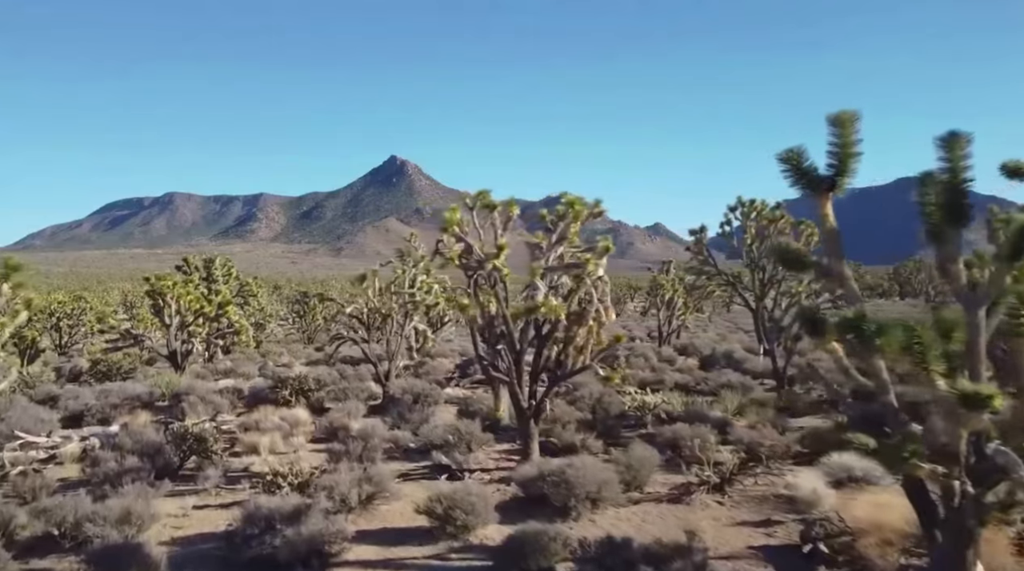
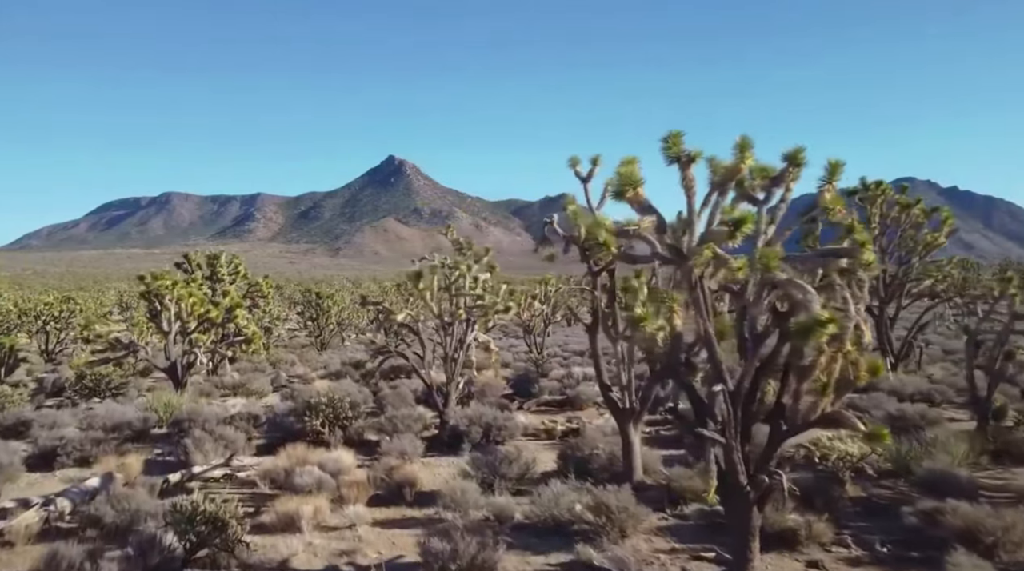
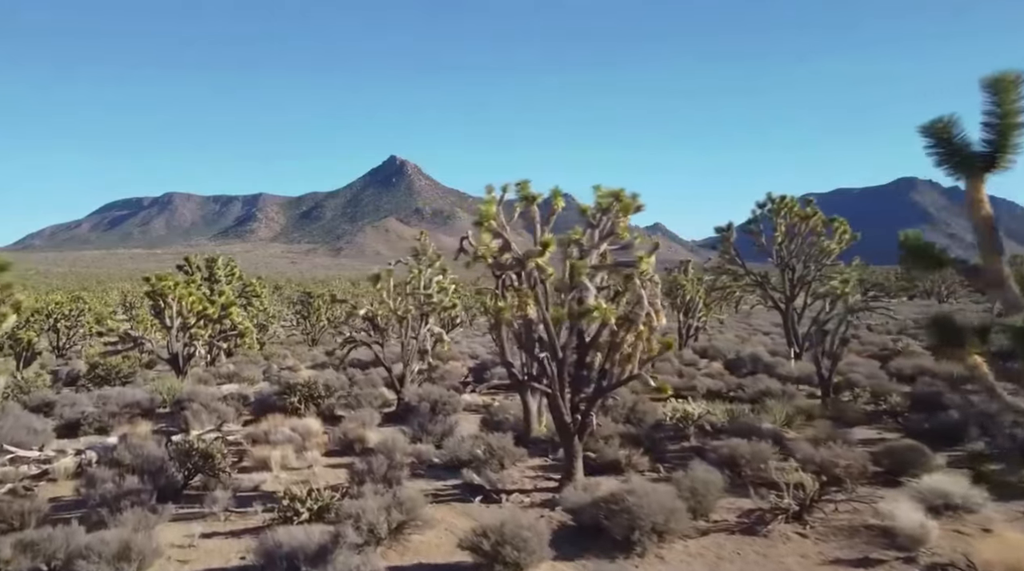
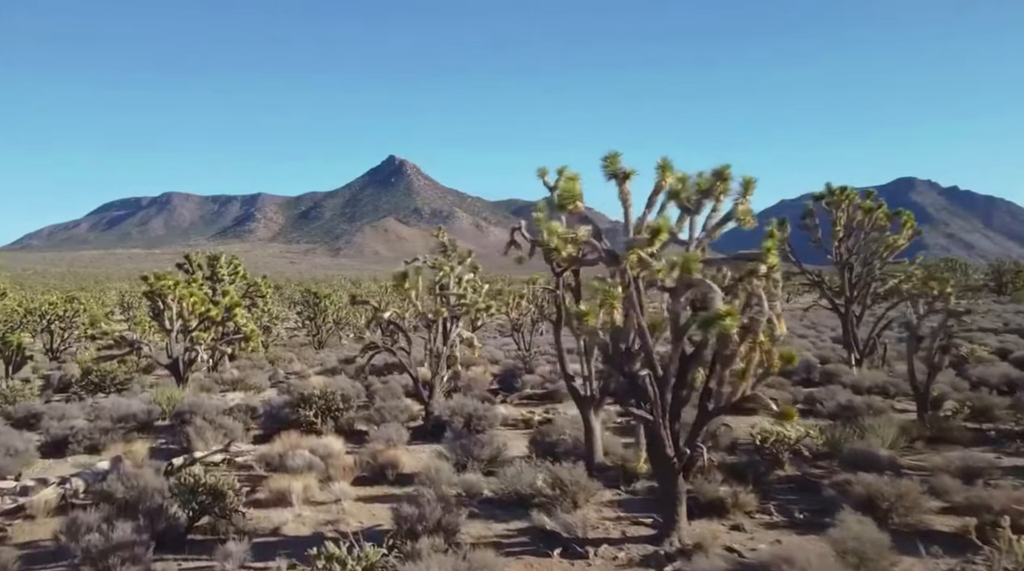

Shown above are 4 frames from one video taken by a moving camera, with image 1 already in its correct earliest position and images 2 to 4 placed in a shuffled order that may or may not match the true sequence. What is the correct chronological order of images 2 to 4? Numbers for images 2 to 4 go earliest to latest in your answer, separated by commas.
3, 4, 2
